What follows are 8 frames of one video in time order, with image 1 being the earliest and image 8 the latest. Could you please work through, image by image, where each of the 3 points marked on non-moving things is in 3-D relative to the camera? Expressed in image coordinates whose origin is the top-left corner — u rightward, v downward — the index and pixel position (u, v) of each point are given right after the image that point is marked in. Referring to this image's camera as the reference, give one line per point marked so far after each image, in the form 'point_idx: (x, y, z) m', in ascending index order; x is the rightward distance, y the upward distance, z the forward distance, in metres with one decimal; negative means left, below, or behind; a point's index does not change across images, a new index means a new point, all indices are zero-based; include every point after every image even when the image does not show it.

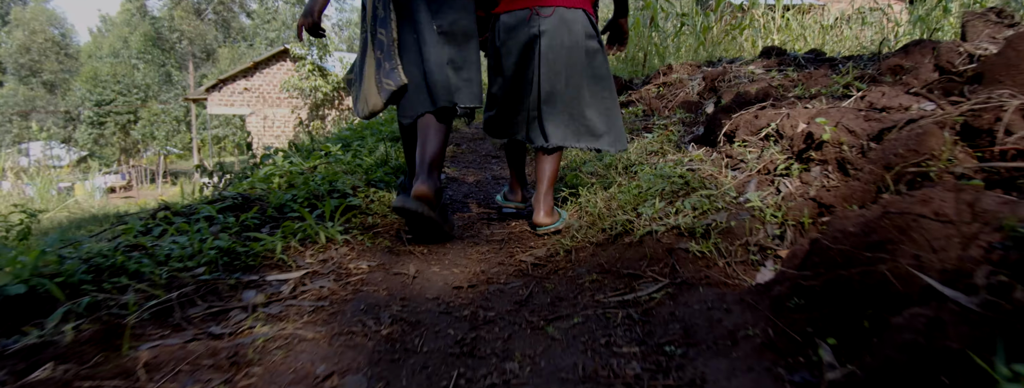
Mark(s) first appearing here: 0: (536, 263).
0: (+0.1, -0.2, +1.5) m
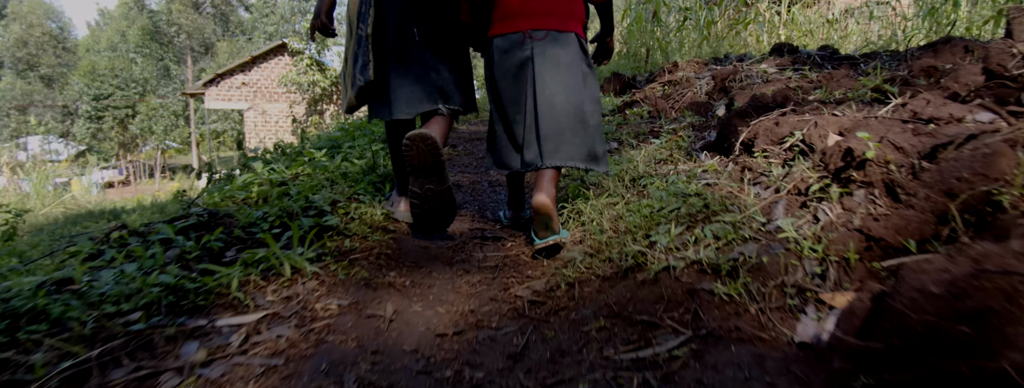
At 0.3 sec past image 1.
0: (+0.1, -0.3, +1.3) m
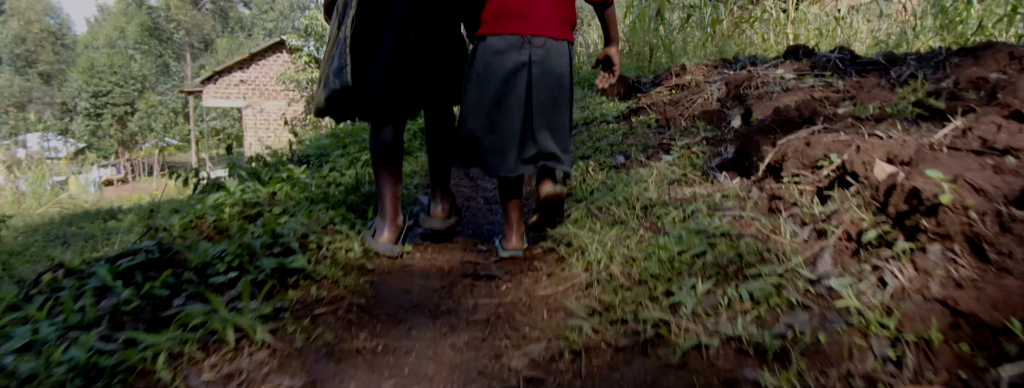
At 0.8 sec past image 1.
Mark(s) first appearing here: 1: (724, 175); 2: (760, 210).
0: (0.0, -0.4, +1.1) m
1: (+0.8, +0.1, +2.2) m
2: (+0.8, 0.0, +1.7) m
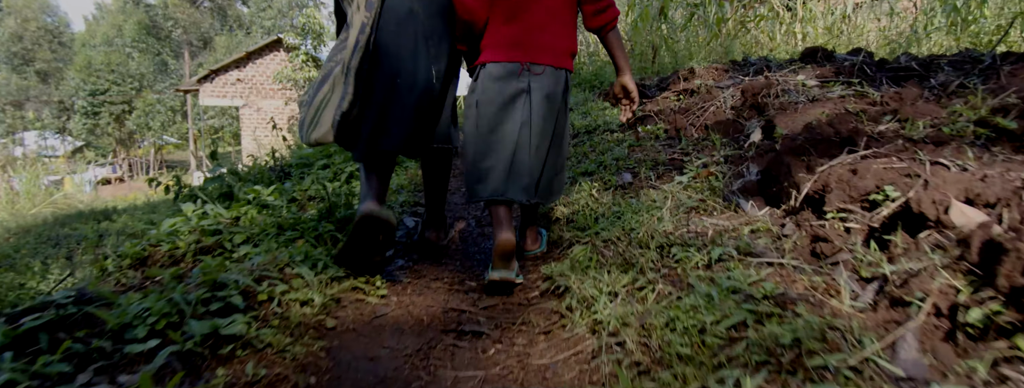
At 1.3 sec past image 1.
0: (0.0, -0.5, +0.8) m
1: (+0.8, 0.0, +1.9) m
2: (+0.7, -0.2, +1.4) m
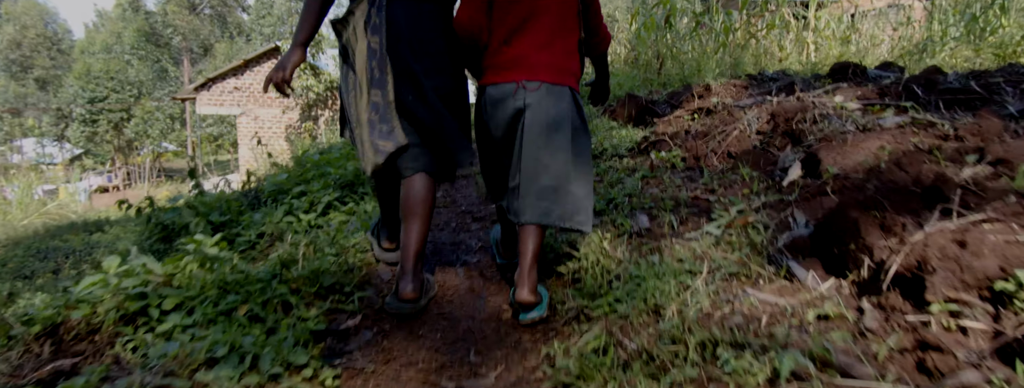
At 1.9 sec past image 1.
0: (0.0, -0.6, +0.4) m
1: (+0.8, -0.2, +1.5) m
2: (+0.7, -0.3, +1.0) m
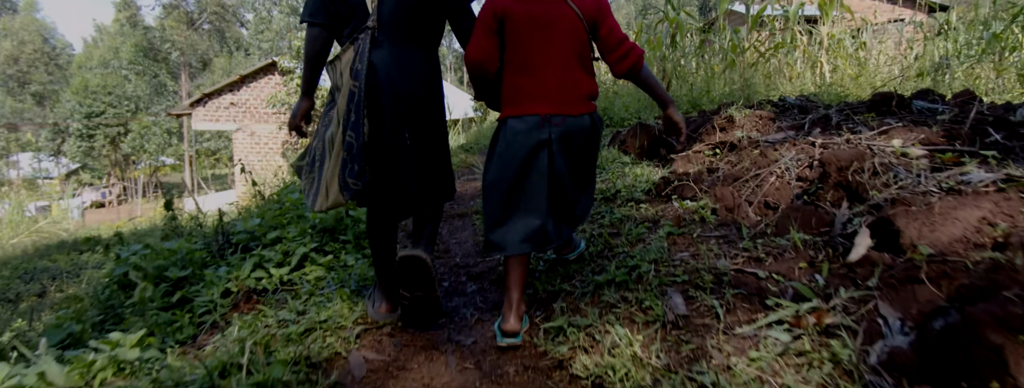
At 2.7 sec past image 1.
0: (0.0, -0.8, 0.0) m
1: (+0.8, -0.4, +1.1) m
2: (+0.7, -0.5, +0.6) m
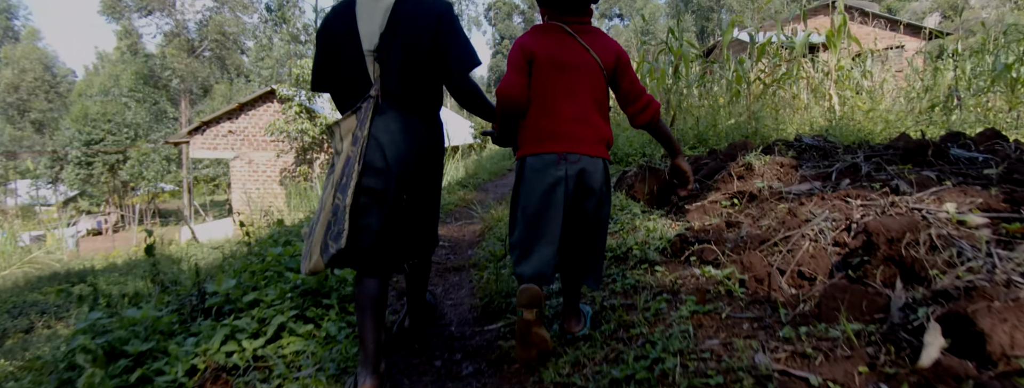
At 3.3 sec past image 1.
0: (0.0, -1.0, -0.3) m
1: (+0.8, -0.6, +0.8) m
2: (+0.7, -0.7, +0.3) m
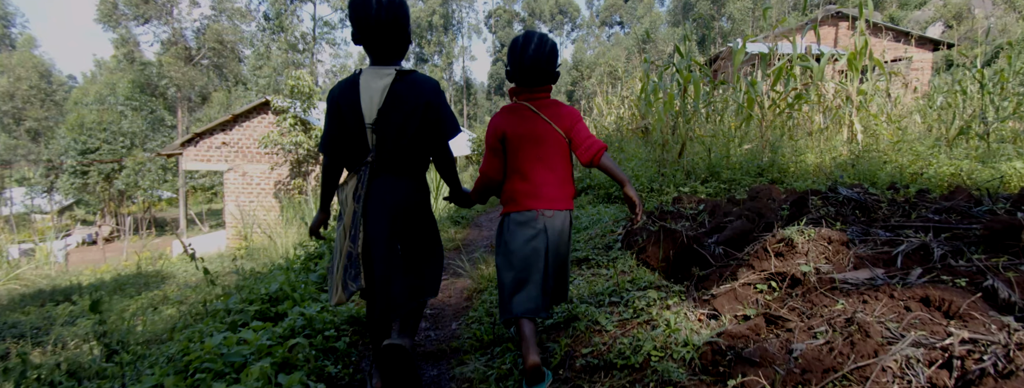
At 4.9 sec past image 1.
0: (0.0, -1.3, -0.9) m
1: (+0.8, -1.0, +0.2) m
2: (+0.7, -1.1, -0.3) m
